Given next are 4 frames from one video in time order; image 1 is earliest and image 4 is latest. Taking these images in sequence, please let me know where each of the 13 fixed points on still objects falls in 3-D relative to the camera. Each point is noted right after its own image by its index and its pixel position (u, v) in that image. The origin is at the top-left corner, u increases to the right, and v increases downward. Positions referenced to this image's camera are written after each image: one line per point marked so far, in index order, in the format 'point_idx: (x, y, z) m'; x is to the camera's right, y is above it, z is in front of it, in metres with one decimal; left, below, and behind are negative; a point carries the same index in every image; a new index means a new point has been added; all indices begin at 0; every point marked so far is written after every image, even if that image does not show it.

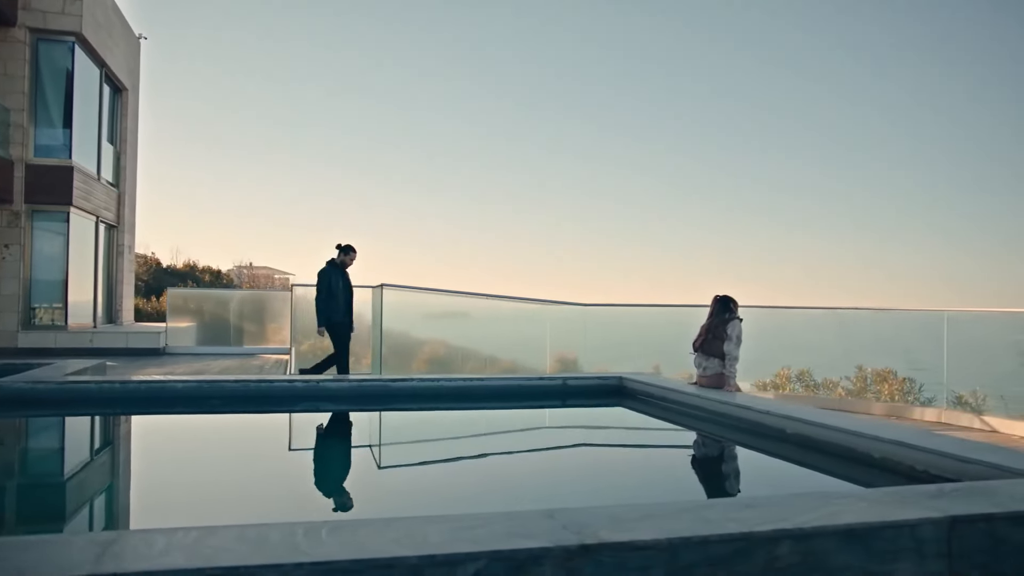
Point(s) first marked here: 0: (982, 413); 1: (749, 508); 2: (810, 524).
0: (+4.2, -1.1, +6.7) m
1: (+0.7, -0.6, +2.2) m
2: (+0.8, -0.6, +2.0) m
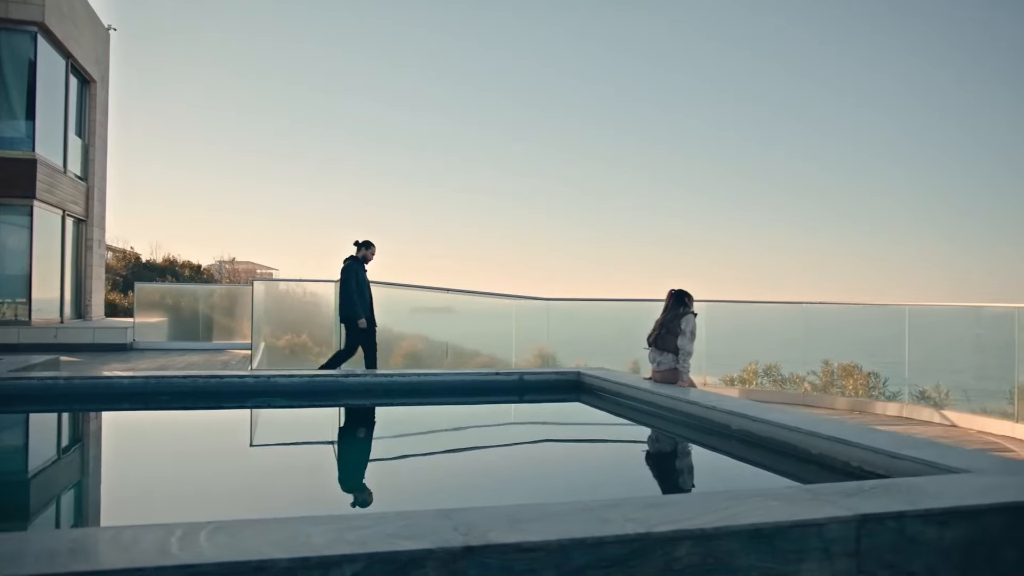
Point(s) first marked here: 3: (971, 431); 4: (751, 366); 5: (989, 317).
0: (+3.8, -1.1, +6.7) m
1: (+0.4, -0.6, +2.1) m
2: (+0.5, -0.6, +2.0) m
3: (+3.8, -1.2, +6.3) m
4: (+2.7, -0.9, +8.3) m
5: (+4.1, -0.3, +6.5) m
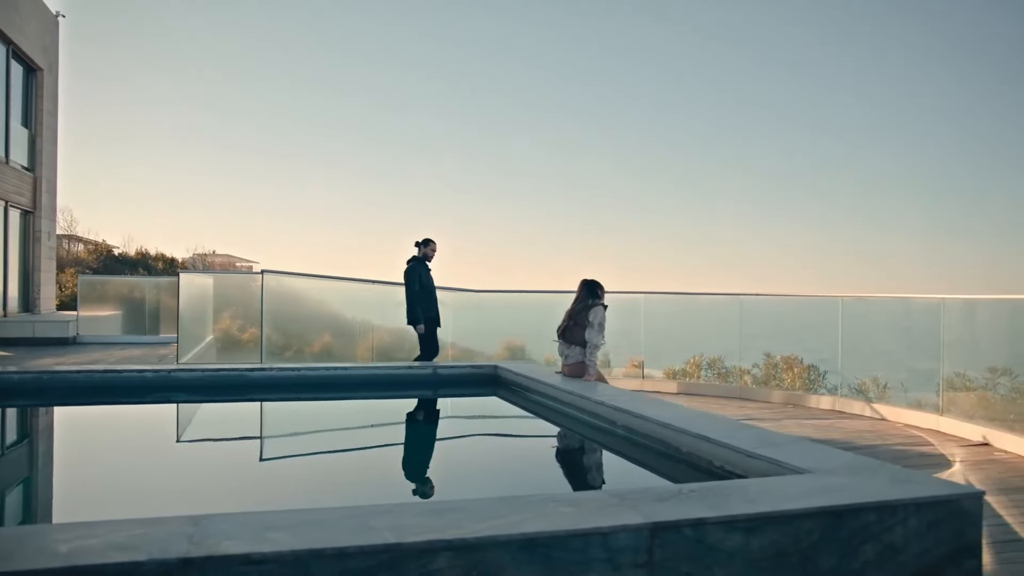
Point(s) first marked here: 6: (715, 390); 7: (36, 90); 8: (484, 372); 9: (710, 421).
0: (+3.2, -1.0, +6.5) m
1: (-0.2, -0.6, +1.9) m
2: (-0.1, -0.6, +1.8) m
3: (+3.1, -1.1, +6.1) m
4: (+2.0, -0.8, +8.2) m
5: (+3.5, -0.2, +6.3) m
6: (+2.1, -1.0, +7.7) m
7: (-8.0, +3.3, +12.4) m
8: (-0.2, -0.7, +6.0) m
9: (+0.9, -0.6, +3.3) m
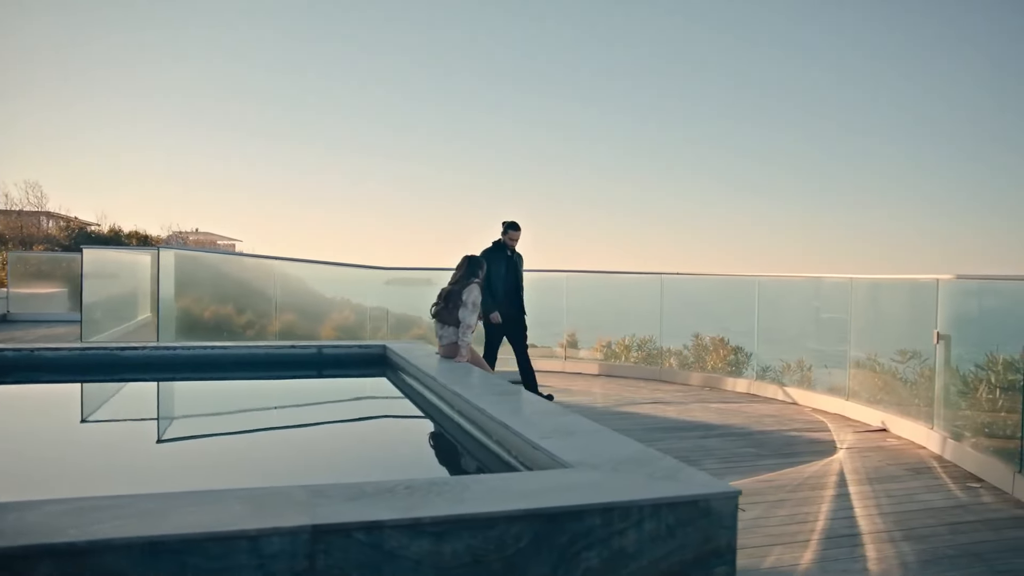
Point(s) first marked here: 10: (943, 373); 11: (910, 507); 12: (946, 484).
0: (+2.3, -0.8, +6.3) m
1: (-1.0, -0.5, +1.7) m
2: (-0.9, -0.5, +1.6) m
3: (+2.3, -1.0, +5.9) m
4: (+1.2, -0.6, +8.0) m
5: (+2.6, 0.0, +6.1) m
6: (+1.2, -0.8, +7.4) m
7: (-8.8, +3.7, +12.0) m
8: (-1.0, -0.5, +5.7) m
9: (+0.1, -0.5, +3.1) m
10: (+2.7, -0.5, +4.6) m
11: (+1.8, -1.0, +3.4) m
12: (+2.2, -1.0, +3.8) m
